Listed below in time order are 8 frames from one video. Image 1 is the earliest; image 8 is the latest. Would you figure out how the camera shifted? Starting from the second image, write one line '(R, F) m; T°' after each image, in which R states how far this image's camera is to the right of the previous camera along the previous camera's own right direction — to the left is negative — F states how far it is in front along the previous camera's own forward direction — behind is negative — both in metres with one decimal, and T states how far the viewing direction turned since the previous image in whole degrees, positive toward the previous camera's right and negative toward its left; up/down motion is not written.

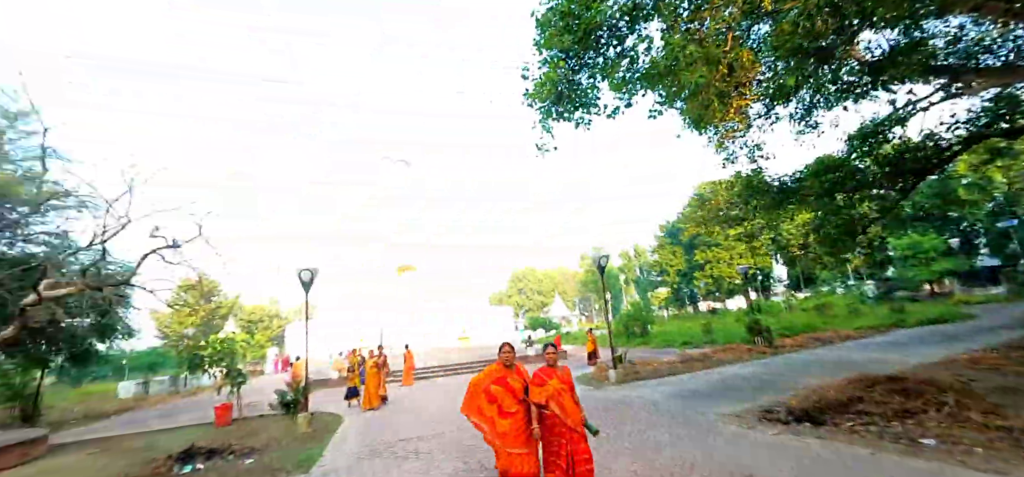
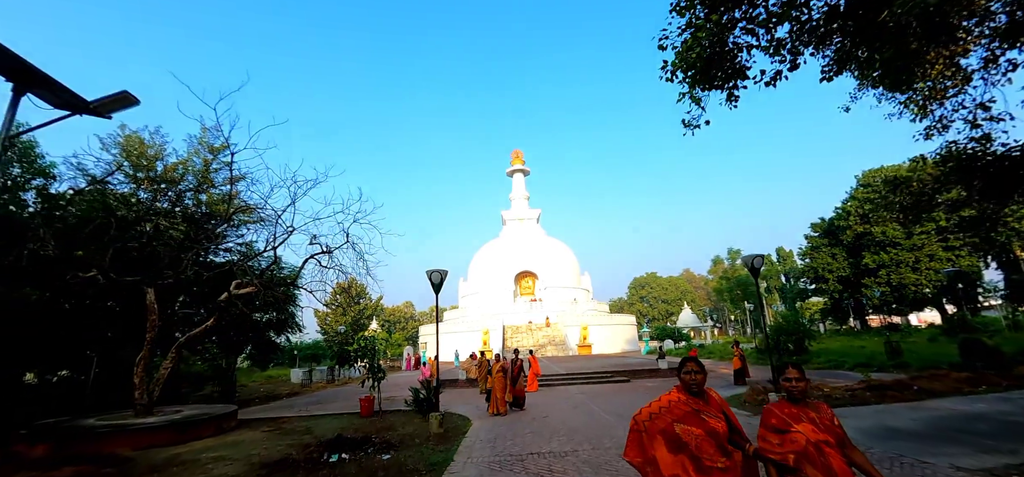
(-0.2, +0.5) m; -15°
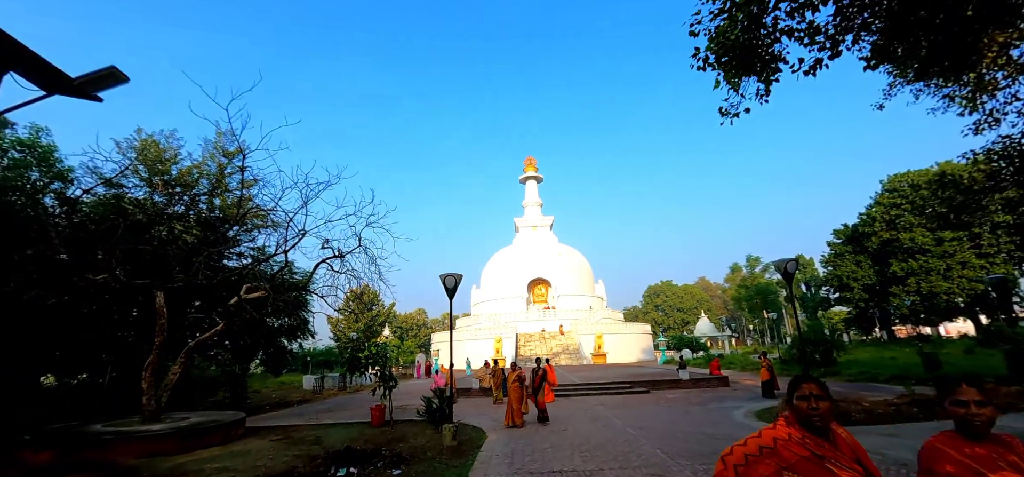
(-0.1, +0.4) m; -2°
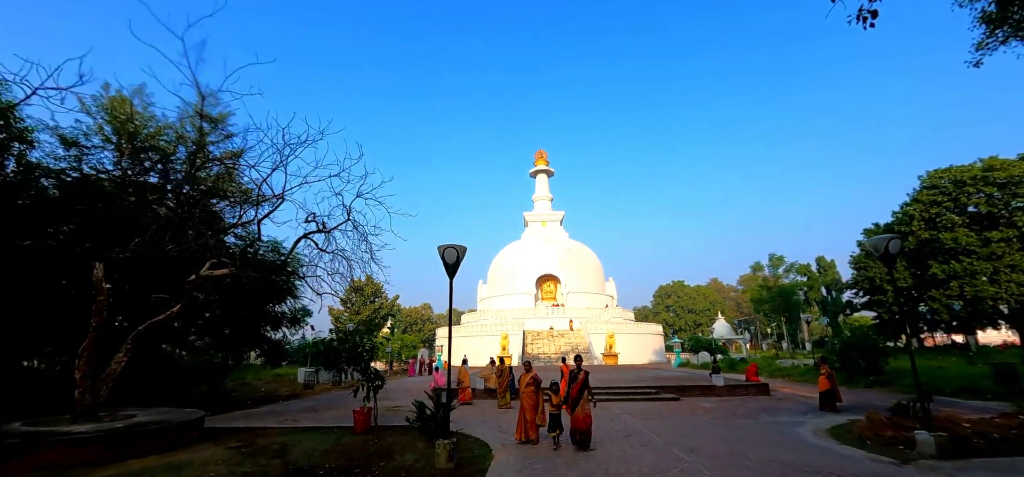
(-0.1, +1.6) m; -1°
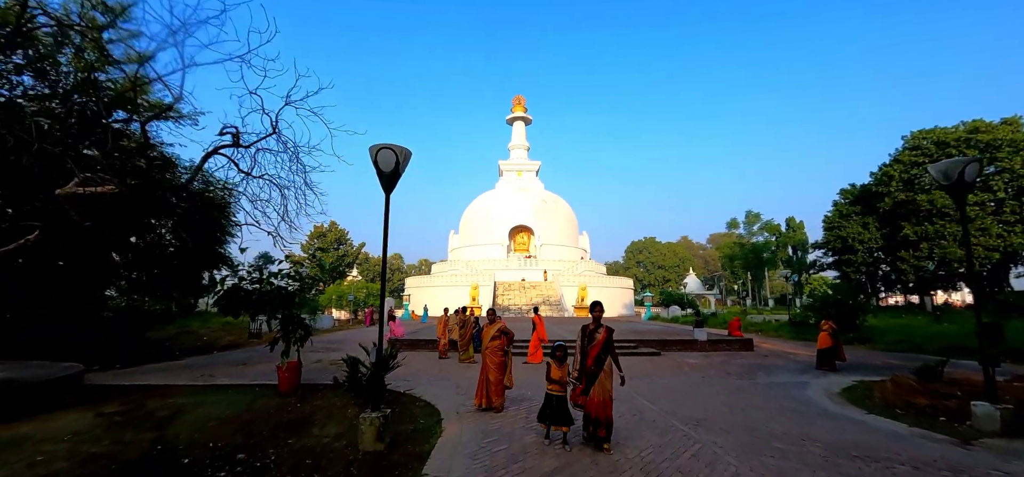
(+0.1, +1.5) m; +3°
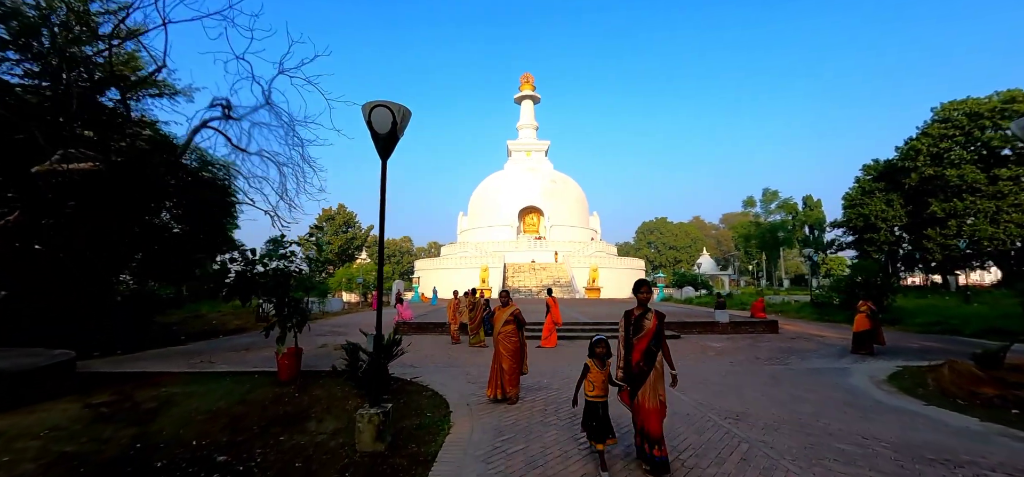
(-0.1, +0.5) m; -1°
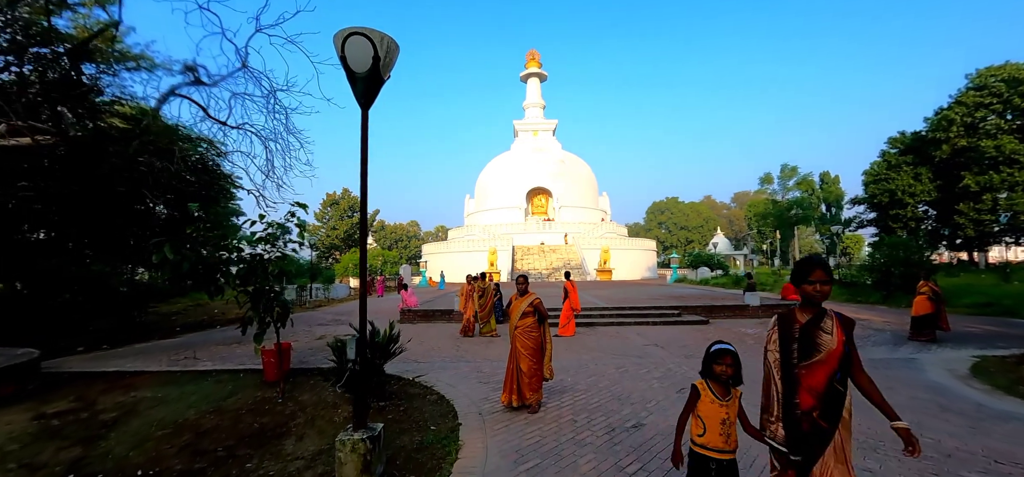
(-0.1, +0.8) m; -1°
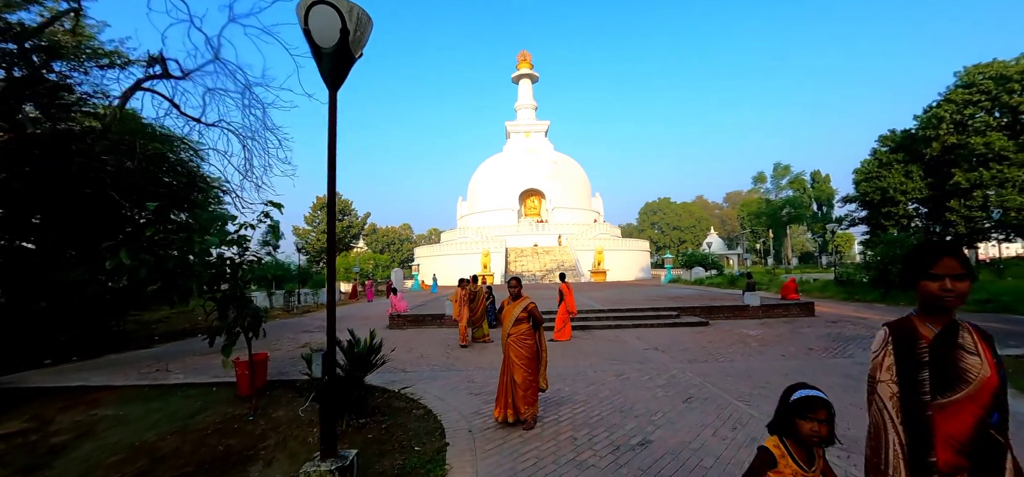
(0.0, +0.3) m; +1°
